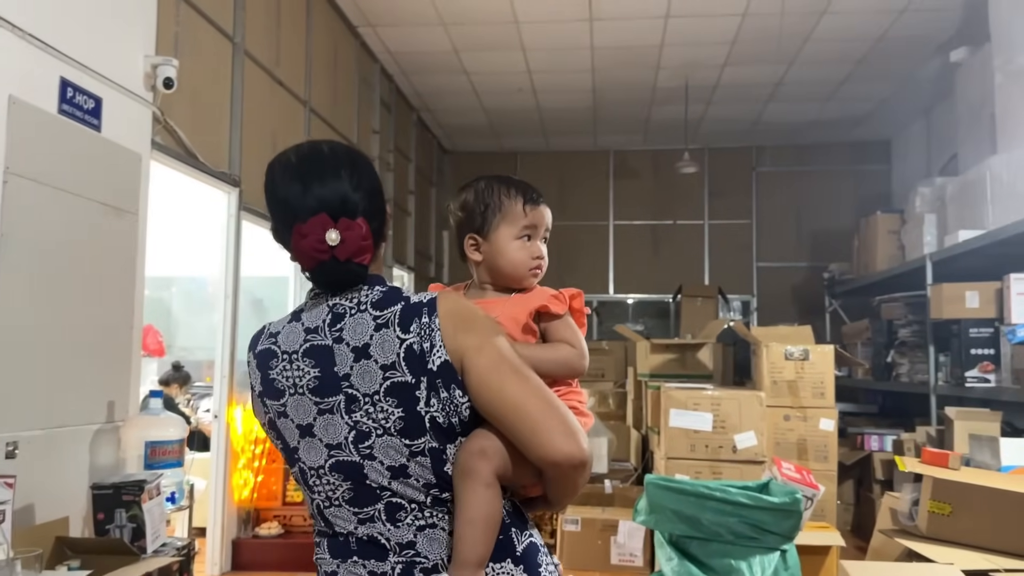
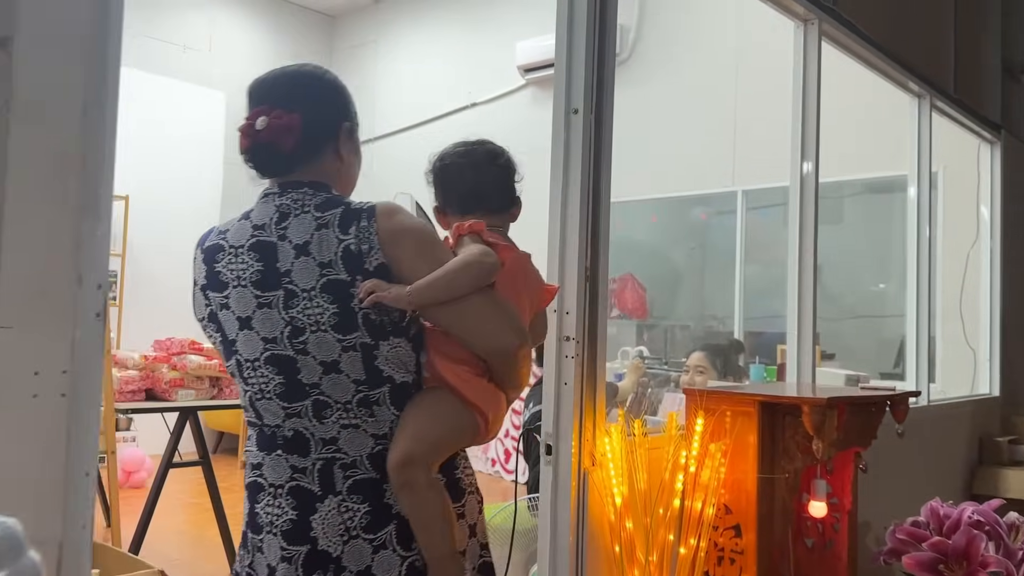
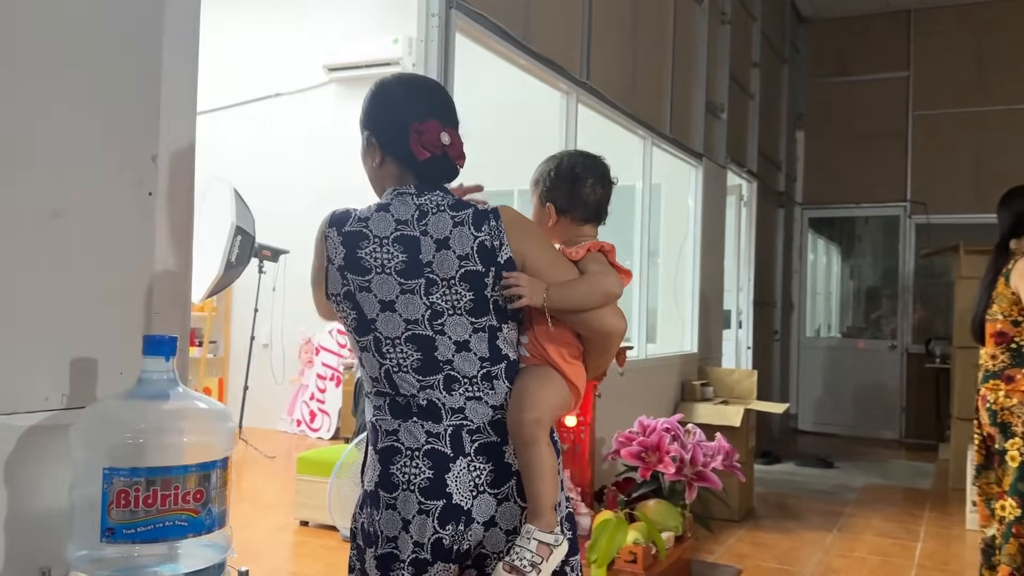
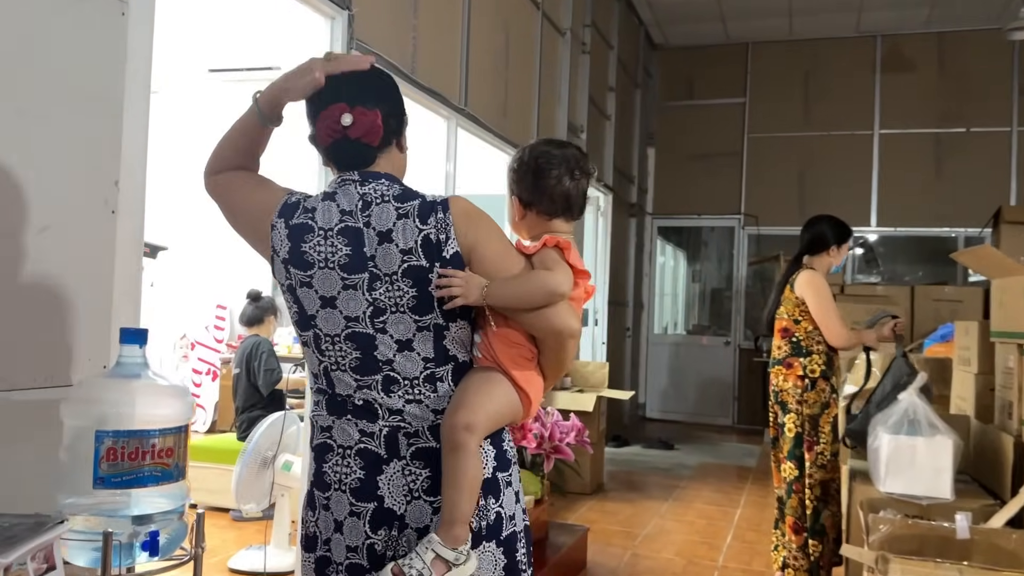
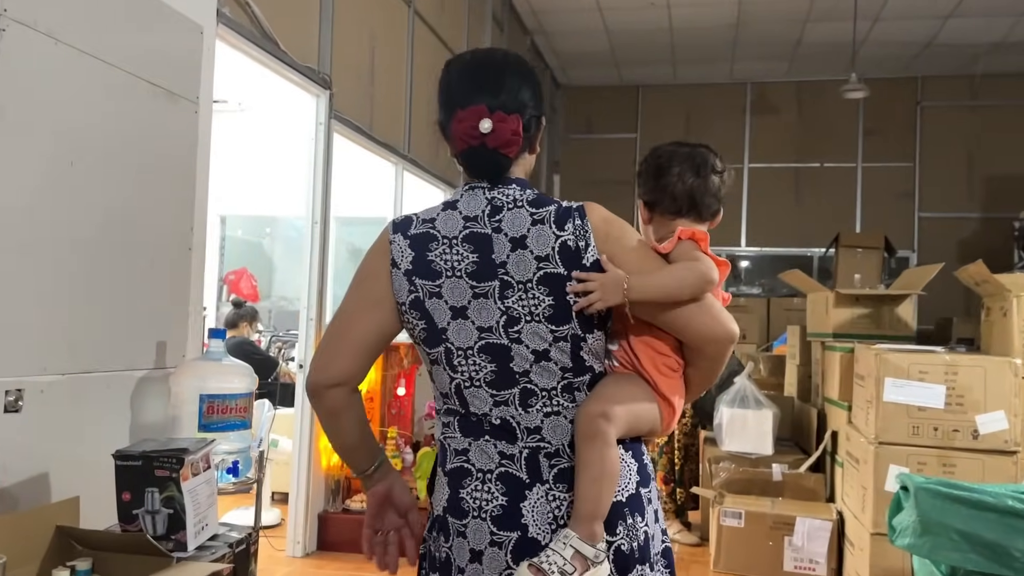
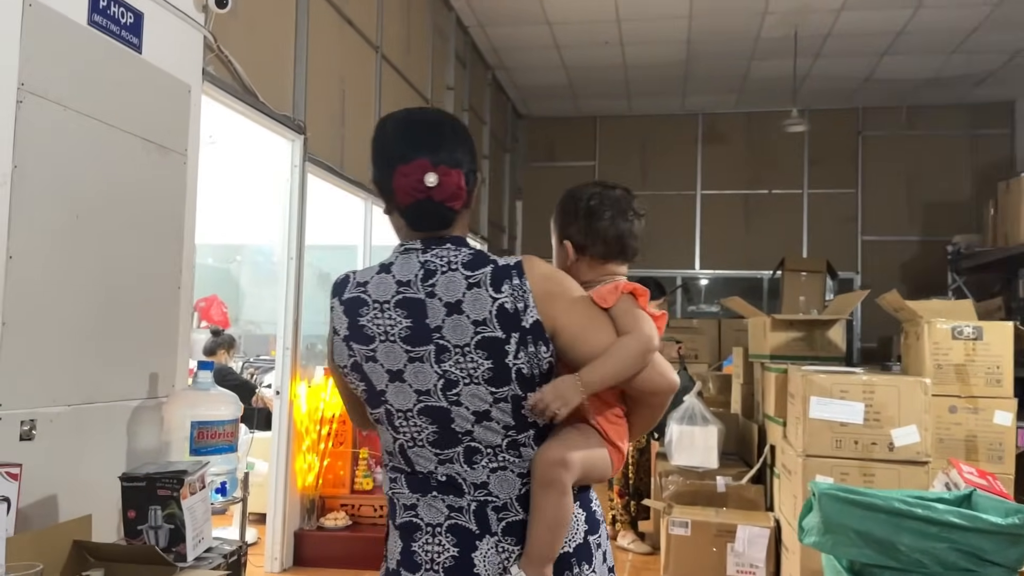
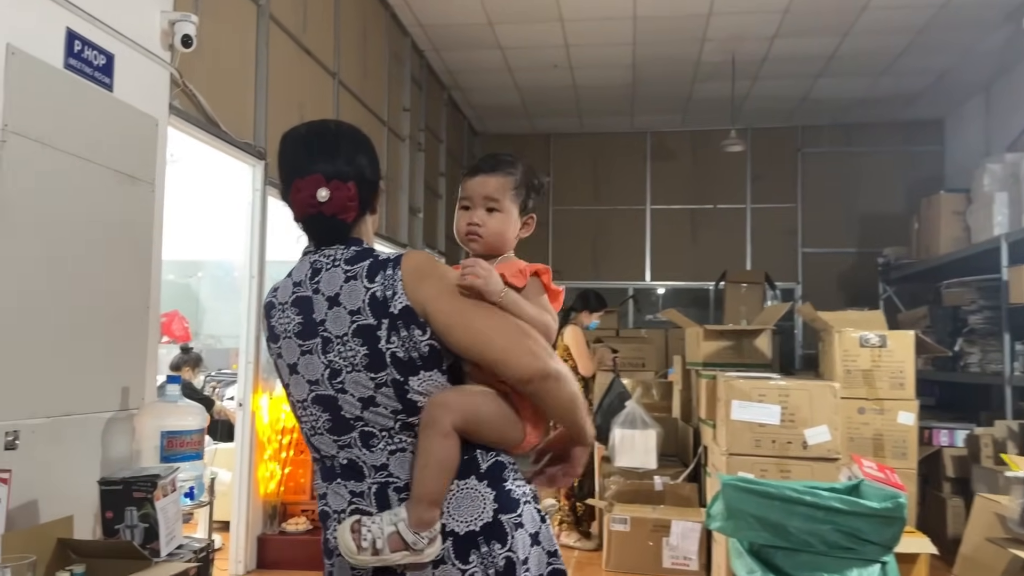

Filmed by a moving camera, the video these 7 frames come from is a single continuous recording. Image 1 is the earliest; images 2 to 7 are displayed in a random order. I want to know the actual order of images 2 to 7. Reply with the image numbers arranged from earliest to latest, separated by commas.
7, 6, 5, 4, 3, 2
